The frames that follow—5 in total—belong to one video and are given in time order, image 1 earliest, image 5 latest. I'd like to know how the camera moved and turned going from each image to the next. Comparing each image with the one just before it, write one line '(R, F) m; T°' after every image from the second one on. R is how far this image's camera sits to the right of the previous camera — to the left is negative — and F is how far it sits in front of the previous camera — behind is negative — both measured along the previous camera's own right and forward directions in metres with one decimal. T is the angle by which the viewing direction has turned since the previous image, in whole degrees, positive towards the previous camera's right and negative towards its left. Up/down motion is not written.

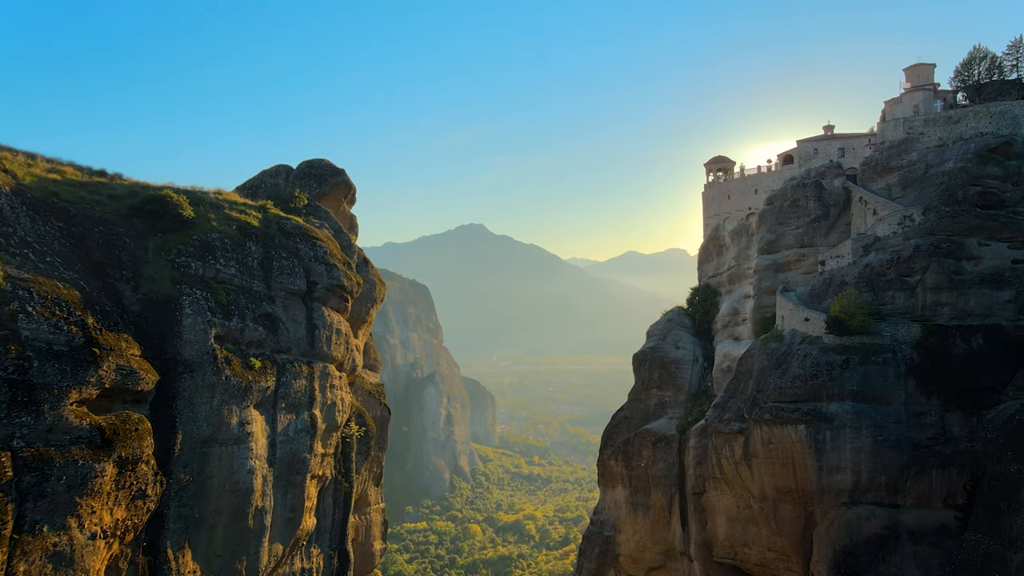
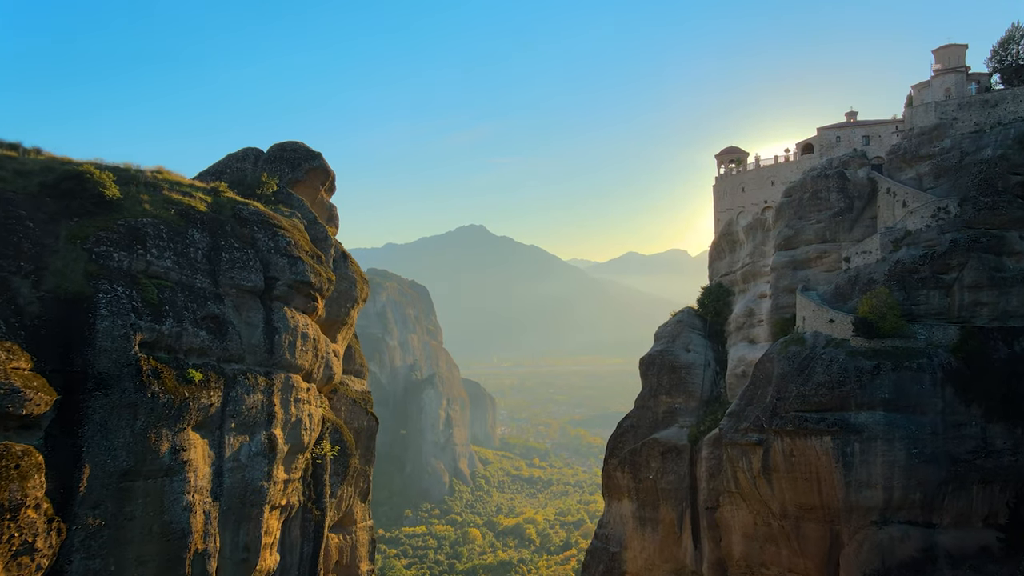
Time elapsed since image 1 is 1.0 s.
(+0.1, +2.0) m; 0°
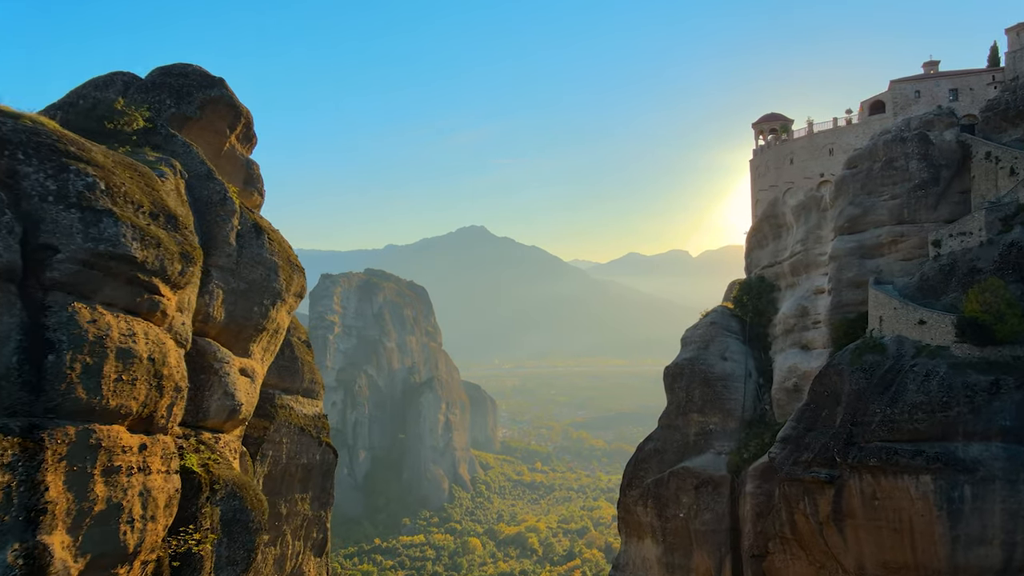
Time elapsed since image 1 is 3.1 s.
(+0.1, +5.0) m; 0°
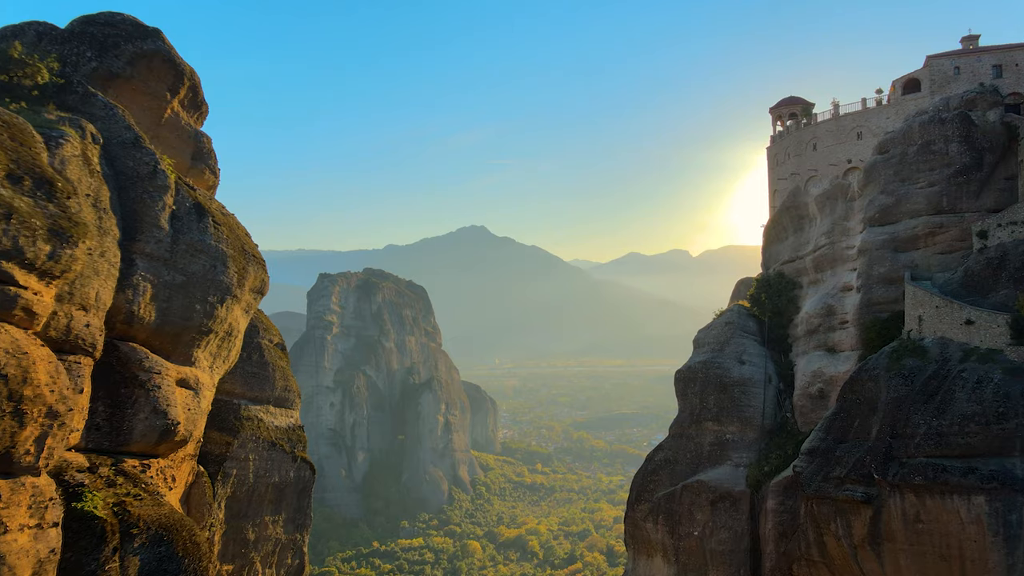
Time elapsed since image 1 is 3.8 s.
(+0.1, +1.8) m; 0°
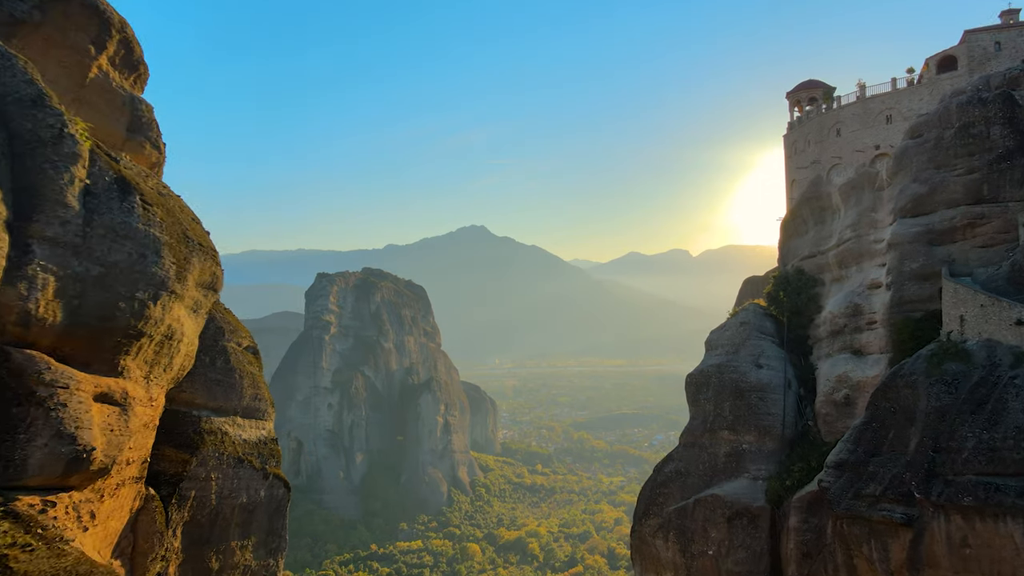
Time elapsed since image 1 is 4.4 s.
(0.0, +1.6) m; 0°
